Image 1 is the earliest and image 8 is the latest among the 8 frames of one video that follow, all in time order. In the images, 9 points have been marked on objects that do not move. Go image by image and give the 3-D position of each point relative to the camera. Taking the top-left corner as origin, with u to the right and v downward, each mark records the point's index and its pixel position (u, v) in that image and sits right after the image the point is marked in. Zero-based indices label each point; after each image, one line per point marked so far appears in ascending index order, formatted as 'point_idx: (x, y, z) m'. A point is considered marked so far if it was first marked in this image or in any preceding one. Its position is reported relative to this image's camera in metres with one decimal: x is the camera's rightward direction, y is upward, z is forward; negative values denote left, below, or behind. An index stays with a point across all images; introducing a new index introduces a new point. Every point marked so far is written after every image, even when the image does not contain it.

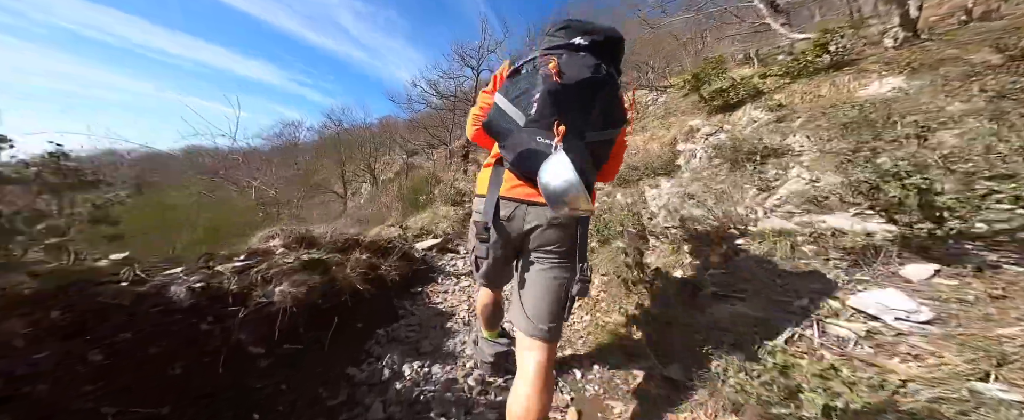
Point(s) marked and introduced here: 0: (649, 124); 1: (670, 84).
0: (+5.3, +3.4, +11.1) m
1: (+8.3, +6.9, +15.9) m
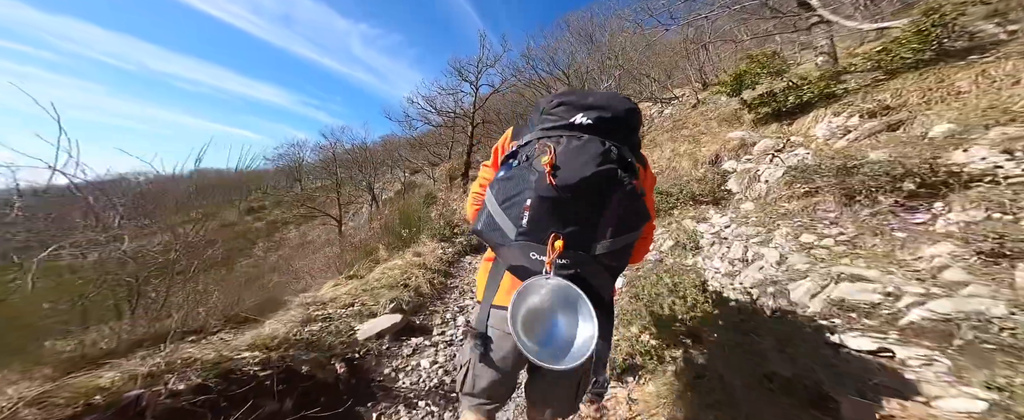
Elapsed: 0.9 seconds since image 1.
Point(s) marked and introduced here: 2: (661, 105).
0: (+5.3, +2.6, +10.2) m
1: (+8.3, +5.9, +15.2) m
2: (+7.6, +5.4, +15.1) m
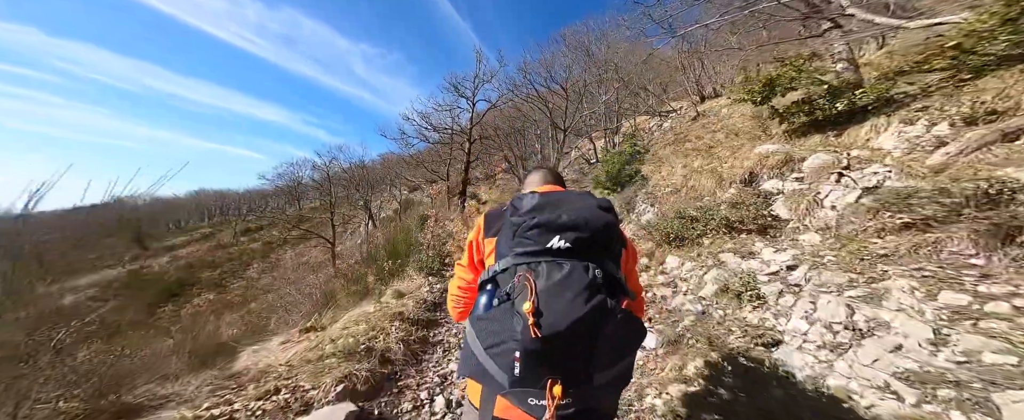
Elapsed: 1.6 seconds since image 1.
0: (+5.2, +2.1, +9.8) m
1: (+8.1, +5.1, +15.0) m
2: (+7.4, +4.6, +14.8) m
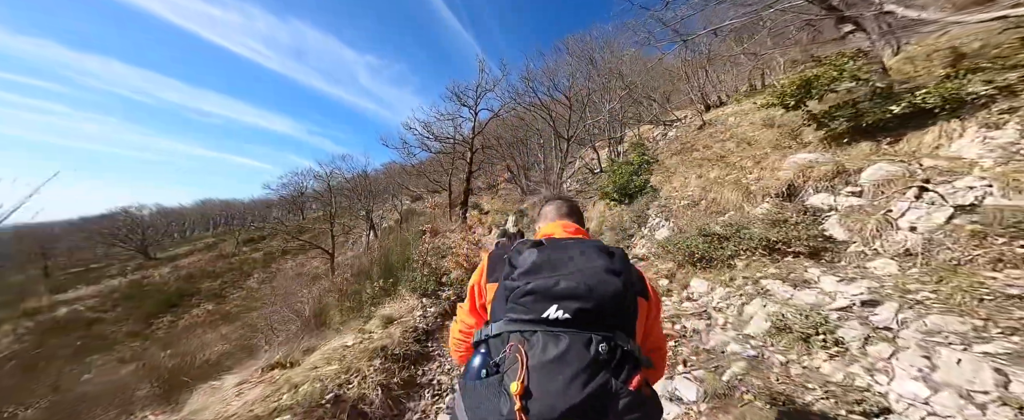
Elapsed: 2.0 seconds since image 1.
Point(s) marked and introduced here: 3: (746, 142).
0: (+5.3, +1.7, +9.5) m
1: (+8.2, +4.5, +14.7) m
2: (+7.5, +4.0, +14.6) m
3: (+6.1, +1.8, +7.7) m
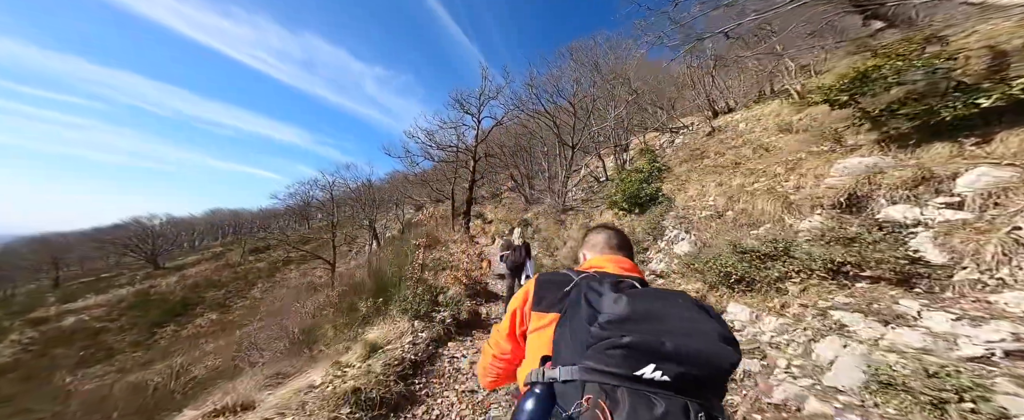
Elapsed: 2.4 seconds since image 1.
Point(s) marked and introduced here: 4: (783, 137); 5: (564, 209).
0: (+5.4, +1.4, +9.0) m
1: (+8.4, +4.0, +14.3) m
2: (+7.7, +3.6, +14.1) m
3: (+6.2, +1.5, +7.2) m
4: (+6.6, +1.8, +7.2) m
5: (+2.0, 0.0, +11.6) m
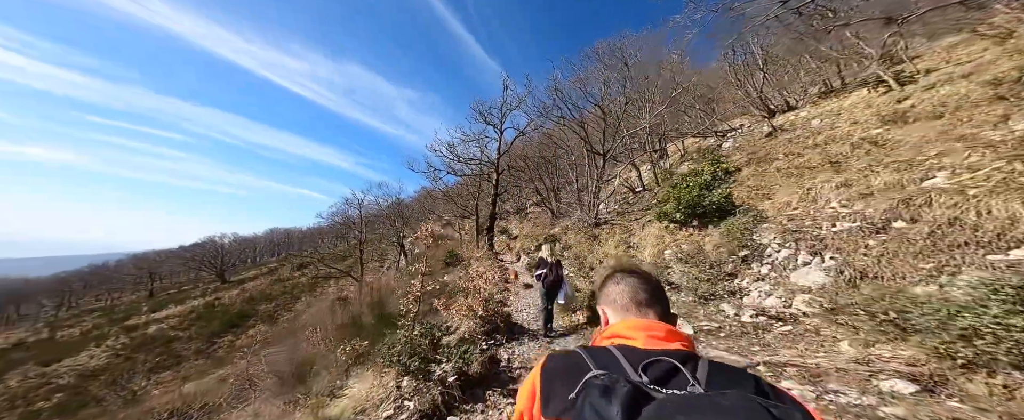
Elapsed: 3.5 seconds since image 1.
0: (+6.0, +1.1, +7.4) m
1: (+9.4, +3.5, +12.5) m
2: (+8.7, +3.0, +12.4) m
3: (+6.7, +1.3, +5.5) m
4: (+7.0, +1.6, +5.5) m
5: (+2.9, -0.5, +10.2) m
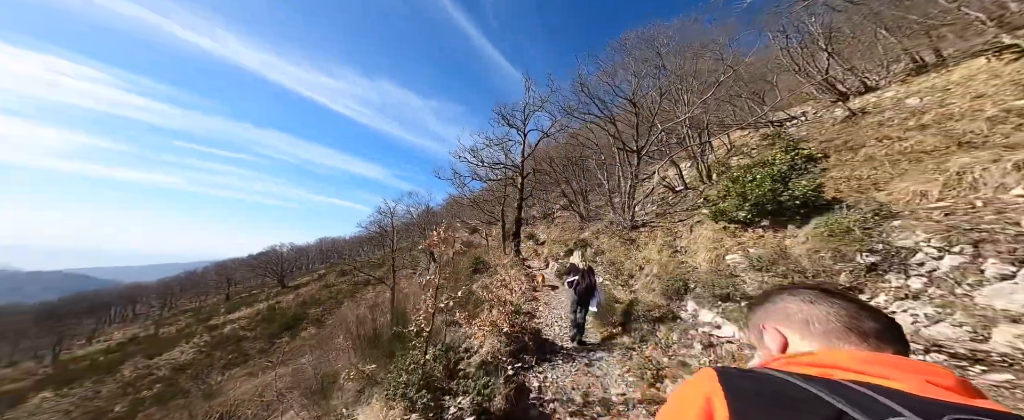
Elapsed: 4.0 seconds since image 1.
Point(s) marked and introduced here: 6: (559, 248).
0: (+6.6, +1.1, +6.2) m
1: (+10.4, +3.5, +11.0) m
2: (+9.7, +3.1, +11.0) m
3: (+7.1, +1.4, +4.3) m
4: (+7.4, +1.7, +4.2) m
5: (+3.8, -0.5, +9.2) m
6: (+2.1, -1.7, +13.0) m
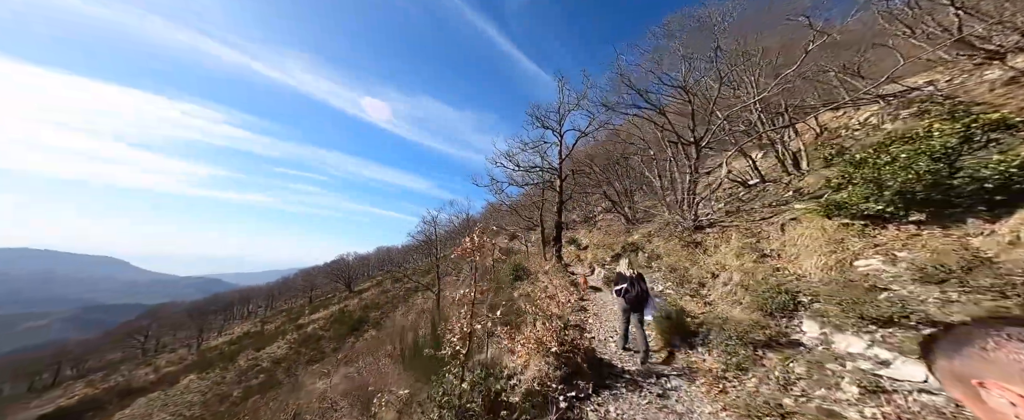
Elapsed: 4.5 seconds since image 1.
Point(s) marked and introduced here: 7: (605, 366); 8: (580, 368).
0: (+7.3, +1.3, +4.6) m
1: (+11.7, +3.7, +9.0) m
2: (+11.0, +3.2, +9.0) m
3: (+7.6, +1.7, +2.7) m
4: (+7.9, +1.9, +2.6) m
5: (+5.0, -0.5, +8.0) m
6: (+3.8, -1.8, +11.9) m
7: (+1.4, -2.3, +4.4) m
8: (+0.9, -2.2, +4.1) m
